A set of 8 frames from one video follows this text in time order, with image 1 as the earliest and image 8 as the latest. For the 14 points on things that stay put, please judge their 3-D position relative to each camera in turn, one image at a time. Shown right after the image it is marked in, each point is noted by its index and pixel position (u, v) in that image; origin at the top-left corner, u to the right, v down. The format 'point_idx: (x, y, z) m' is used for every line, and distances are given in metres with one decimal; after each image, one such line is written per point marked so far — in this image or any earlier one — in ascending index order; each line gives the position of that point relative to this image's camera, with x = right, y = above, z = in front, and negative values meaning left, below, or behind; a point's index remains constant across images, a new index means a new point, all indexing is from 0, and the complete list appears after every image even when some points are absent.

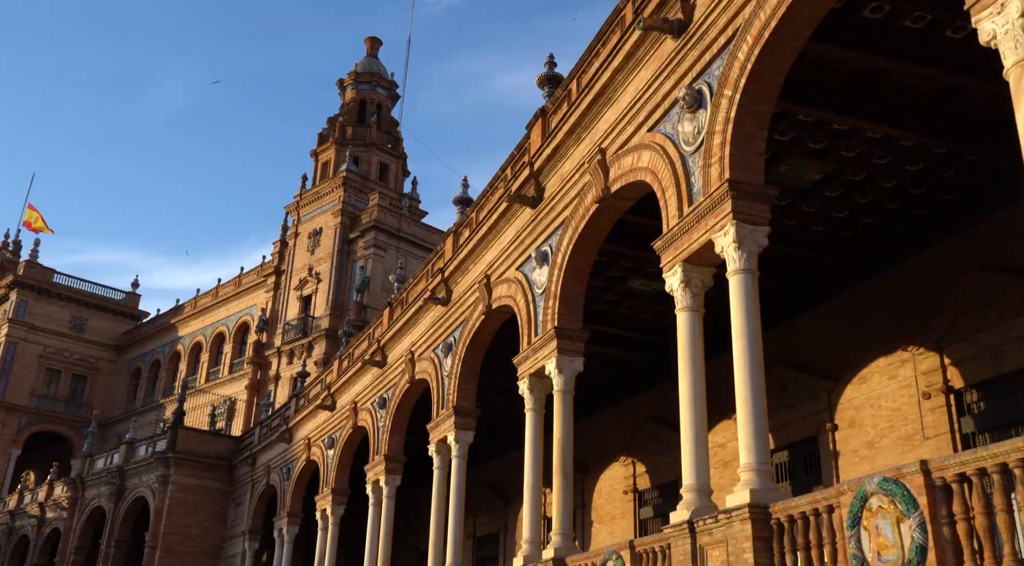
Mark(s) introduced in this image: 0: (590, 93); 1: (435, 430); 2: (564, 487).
0: (+0.9, +2.1, +10.9) m
1: (-1.2, -2.4, +15.6) m
2: (+0.6, -2.3, +10.7) m
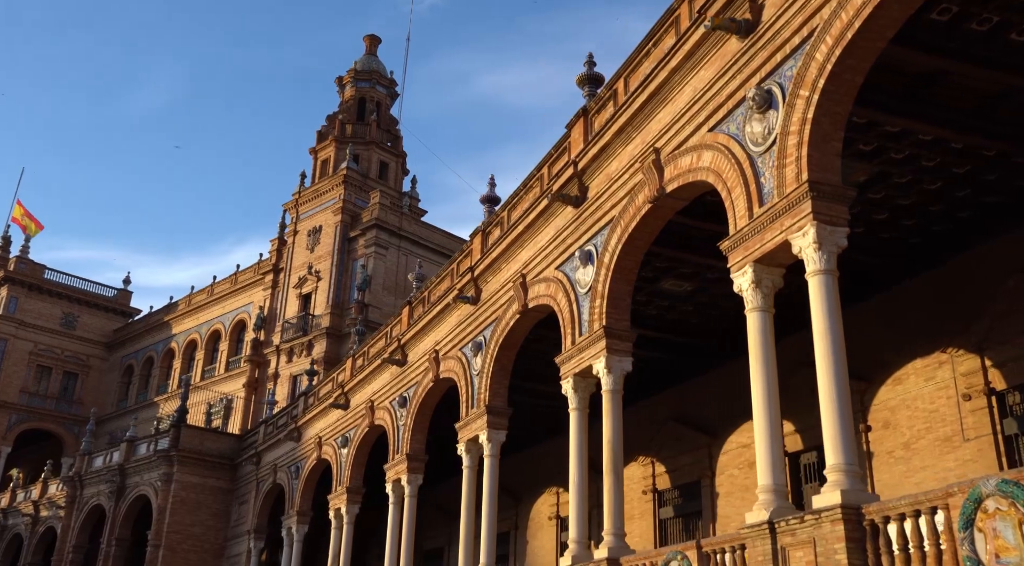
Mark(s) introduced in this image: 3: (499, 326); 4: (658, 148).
0: (+1.5, +2.2, +10.9) m
1: (-0.8, -2.4, +15.6) m
2: (+1.1, -2.2, +10.7) m
3: (-0.2, -0.7, +14.9) m
4: (+1.6, +1.5, +10.5) m
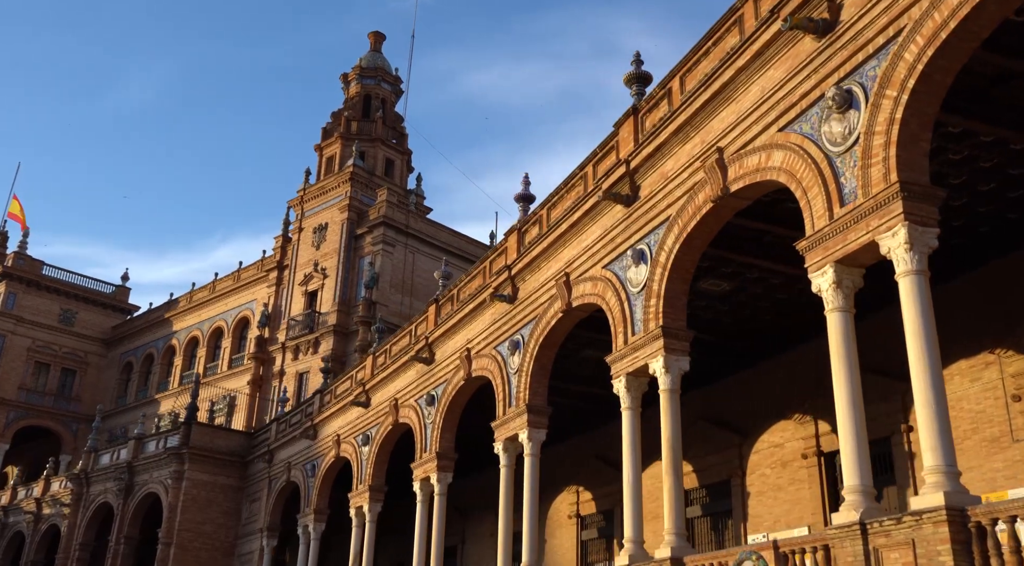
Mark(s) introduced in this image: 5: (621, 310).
0: (+2.2, +2.2, +10.9) m
1: (-0.2, -2.3, +15.5) m
2: (+1.8, -2.2, +10.6) m
3: (+0.4, -0.6, +14.9) m
4: (+2.3, +1.5, +10.5) m
5: (+1.4, -0.3, +12.3) m
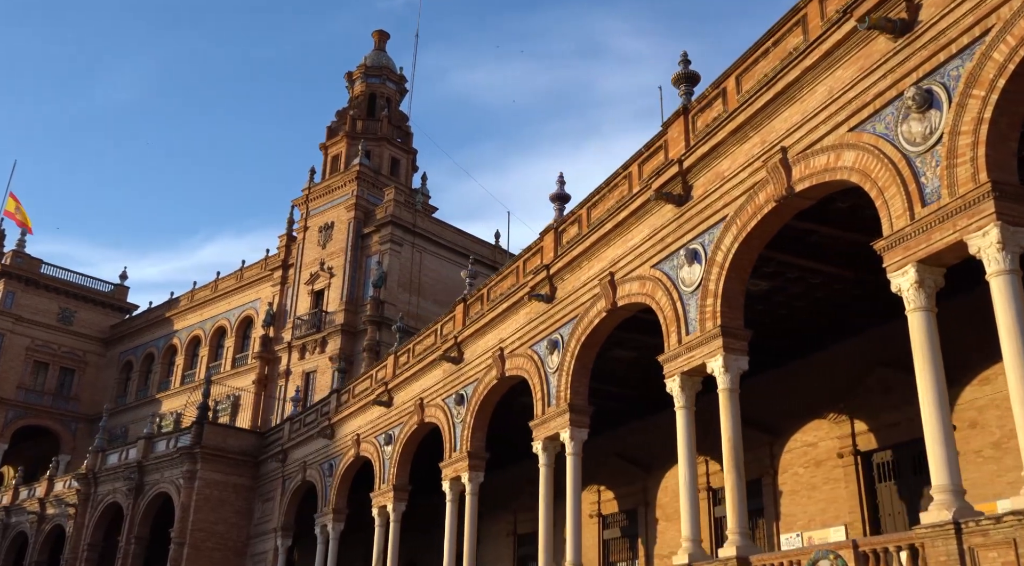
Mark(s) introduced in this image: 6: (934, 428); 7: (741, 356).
0: (+2.9, +2.2, +10.9) m
1: (+0.5, -2.3, +15.5) m
2: (+2.5, -2.2, +10.6) m
3: (+1.1, -0.6, +14.9) m
4: (+3.0, +1.5, +10.5) m
5: (+2.1, -0.3, +12.3) m
6: (+3.5, -1.2, +8.0) m
7: (+2.7, -0.8, +11.2) m
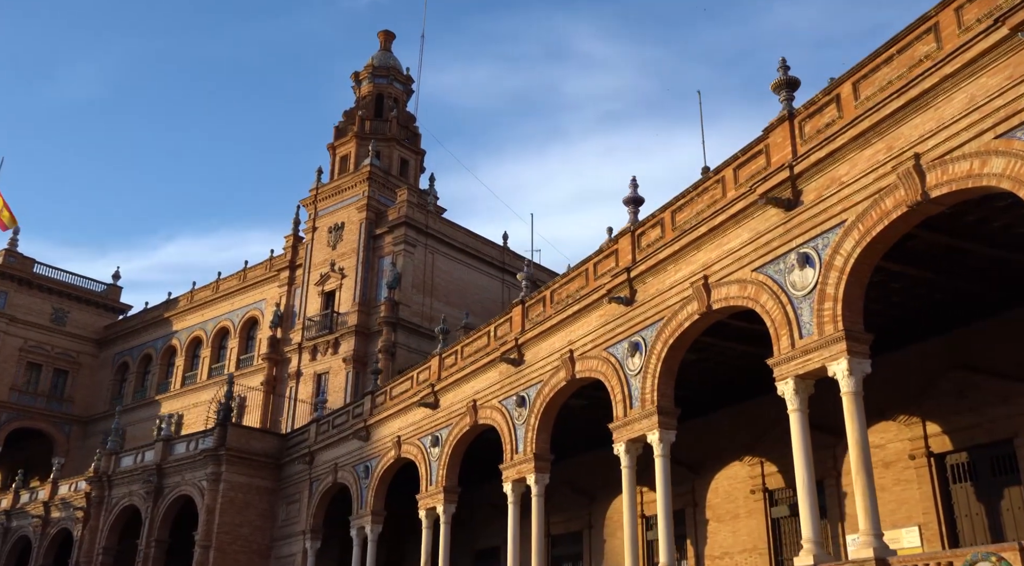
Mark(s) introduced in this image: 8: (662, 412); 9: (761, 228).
0: (+4.4, +2.1, +11.0) m
1: (+1.8, -2.4, +15.6) m
2: (+4.0, -2.3, +10.8) m
3: (+2.4, -0.7, +15.0) m
4: (+4.5, +1.4, +10.6) m
5: (+3.5, -0.4, +12.4) m
6: (+5.1, -1.2, +8.1) m
7: (+4.1, -0.9, +11.3) m
8: (+2.3, -2.0, +14.9) m
9: (+3.4, +0.7, +13.1) m
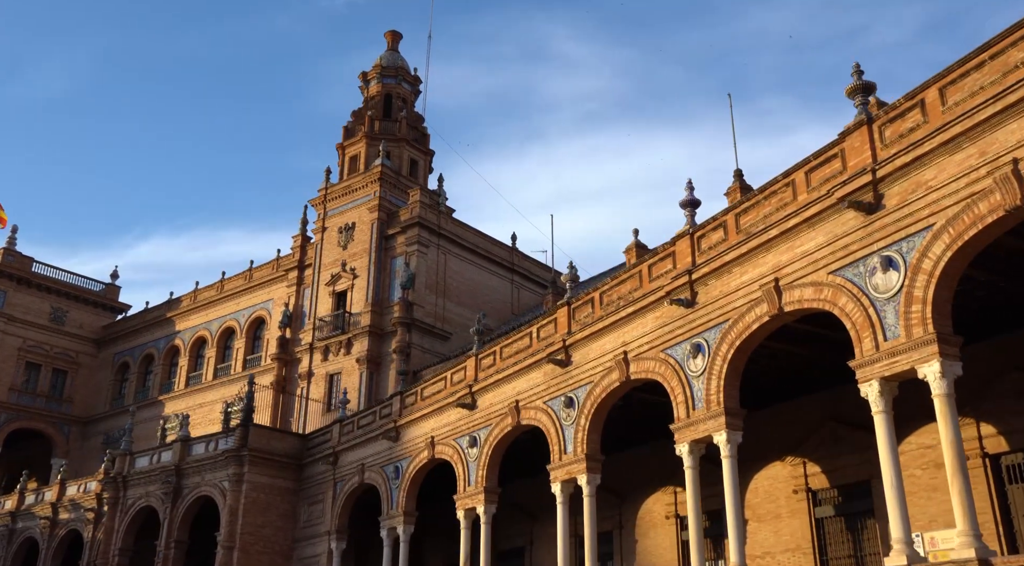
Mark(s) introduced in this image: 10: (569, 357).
0: (+5.5, +2.1, +11.2) m
1: (+2.9, -2.4, +15.7) m
2: (+5.1, -2.3, +10.9) m
3: (+3.5, -0.7, +15.1) m
4: (+5.6, +1.4, +10.8) m
5: (+4.6, -0.4, +12.5) m
6: (+6.2, -1.3, +8.3) m
7: (+5.3, -0.9, +11.5) m
8: (+3.4, -2.0, +15.1) m
9: (+4.5, +0.7, +13.3) m
10: (+1.2, -1.5, +19.9) m
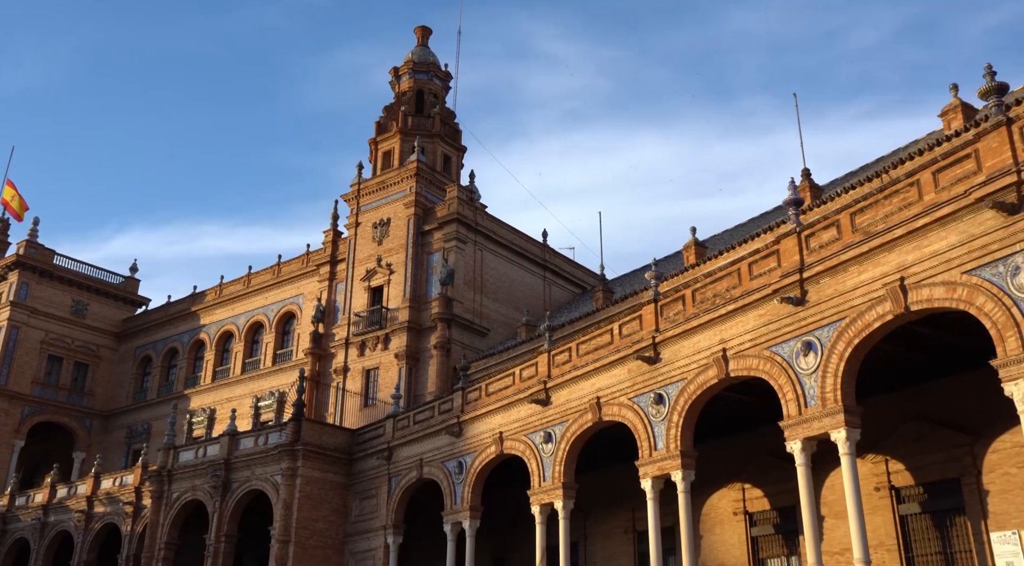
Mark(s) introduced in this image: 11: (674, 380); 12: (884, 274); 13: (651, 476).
0: (+7.4, +2.1, +11.3) m
1: (+4.8, -2.4, +15.8) m
2: (+7.0, -2.3, +11.0) m
3: (+5.4, -0.7, +15.2) m
4: (+7.6, +1.4, +10.9) m
5: (+6.5, -0.4, +12.6) m
6: (+8.2, -1.3, +8.4) m
7: (+7.2, -0.9, +11.6) m
8: (+5.3, -2.0, +15.2) m
9: (+6.4, +0.7, +13.4) m
10: (+3.0, -1.5, +20.0) m
11: (+3.3, -2.0, +19.4) m
12: (+5.7, +0.1, +14.8) m
13: (+2.8, -3.9, +19.4) m
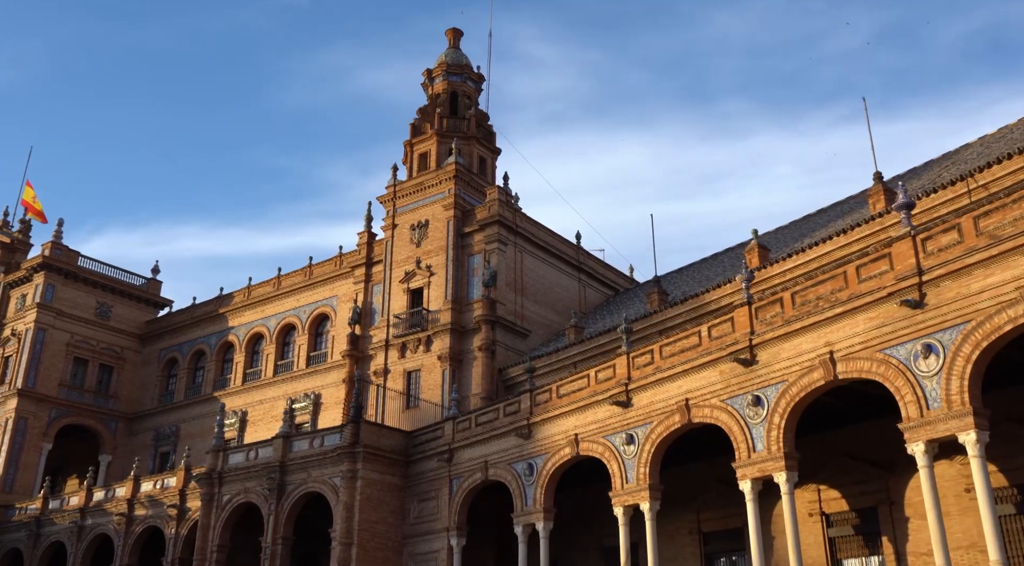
0: (+9.5, +2.0, +11.4) m
1: (+6.8, -2.4, +15.9) m
2: (+9.1, -2.4, +11.2) m
3: (+7.5, -0.7, +15.3) m
4: (+9.7, +1.3, +11.0) m
5: (+8.6, -0.5, +12.8) m
6: (+10.3, -1.3, +8.5) m
7: (+9.3, -1.0, +11.7) m
8: (+7.4, -2.1, +15.3) m
9: (+8.5, +0.7, +13.5) m
10: (+5.1, -1.5, +20.1) m
11: (+5.3, -2.0, +19.5) m
12: (+7.8, +0.1, +14.9) m
13: (+4.9, -4.0, +19.5) m
